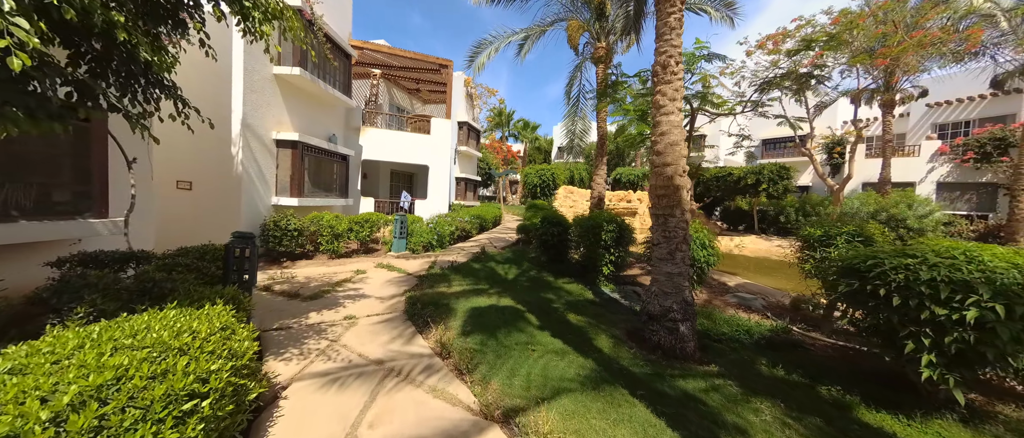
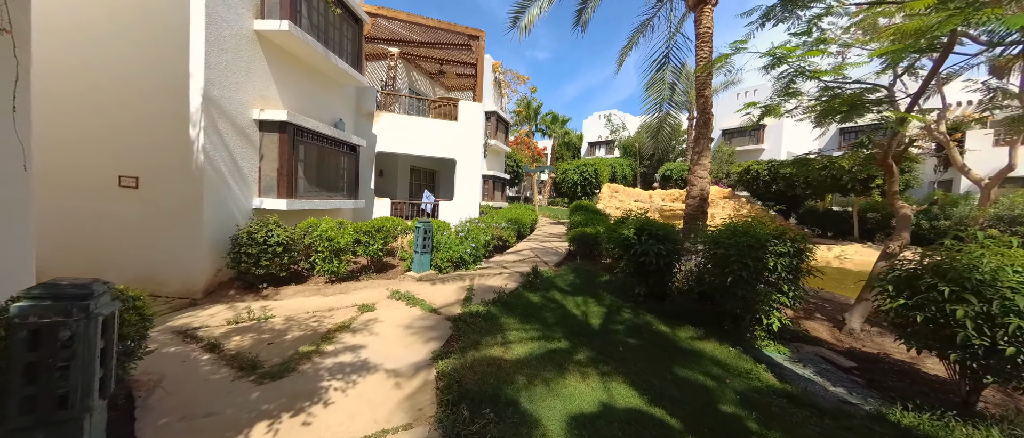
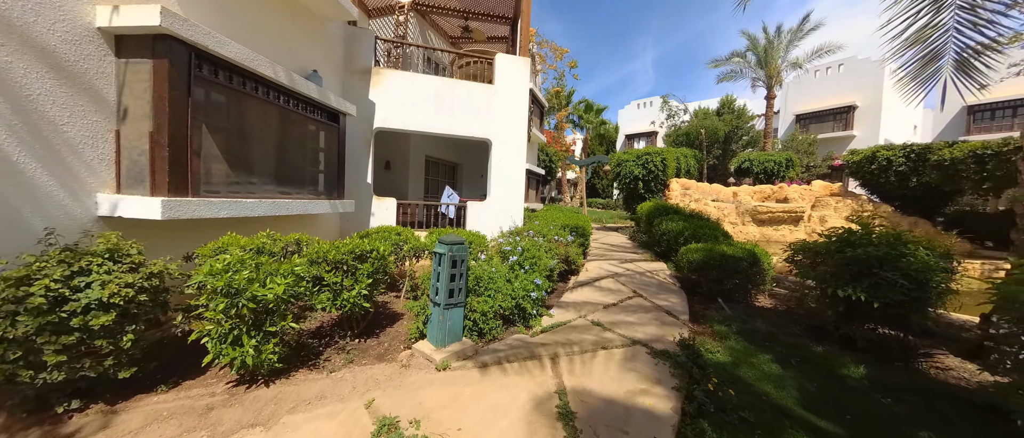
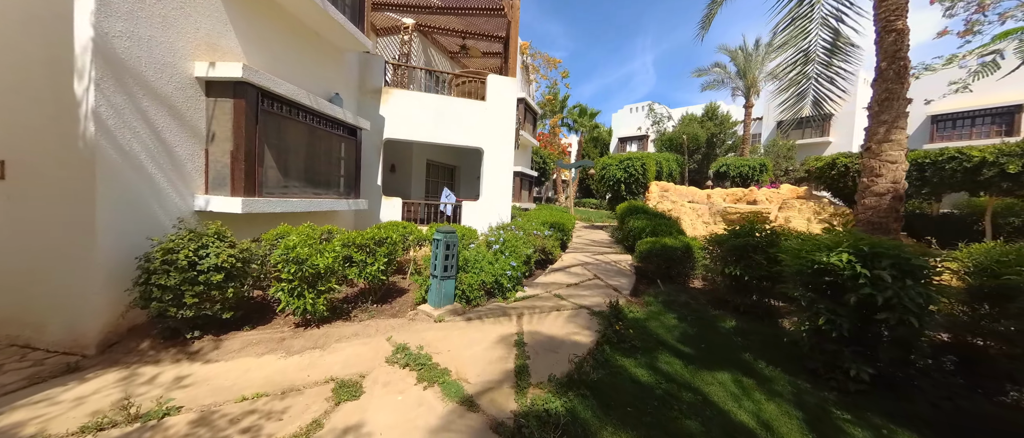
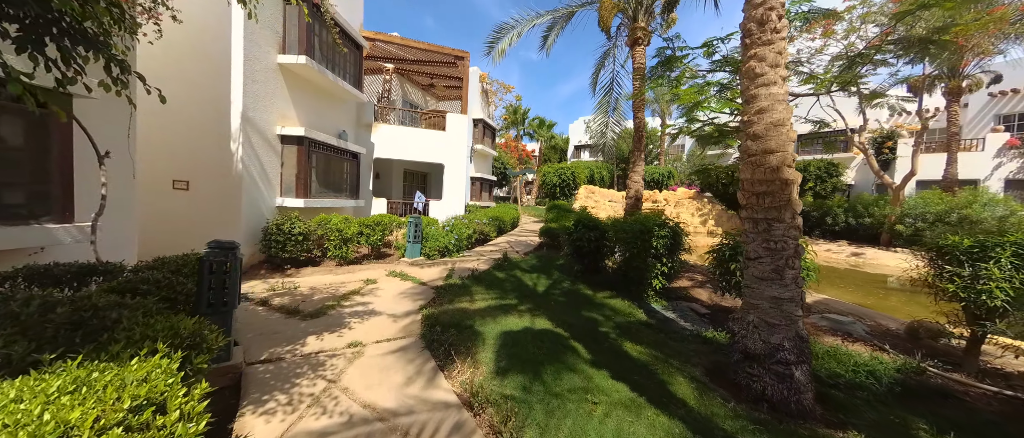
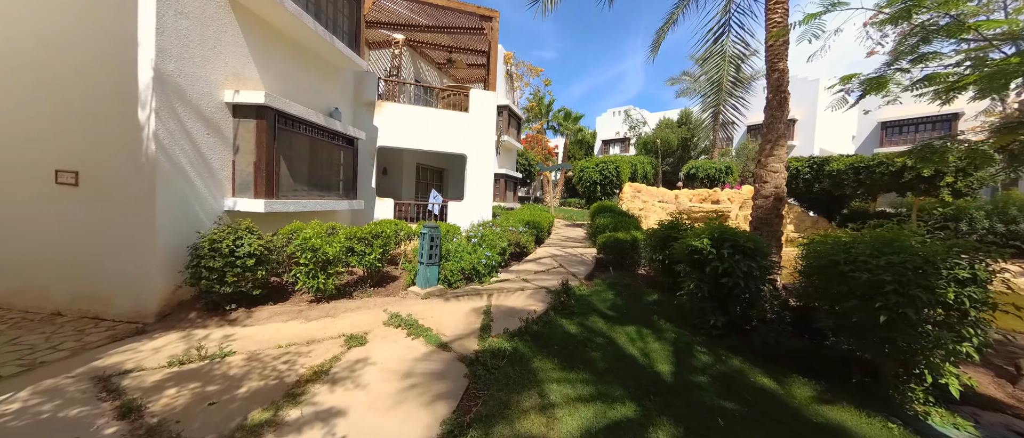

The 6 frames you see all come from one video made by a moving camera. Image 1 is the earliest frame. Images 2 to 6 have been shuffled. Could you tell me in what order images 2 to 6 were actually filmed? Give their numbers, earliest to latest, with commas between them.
5, 2, 6, 4, 3
